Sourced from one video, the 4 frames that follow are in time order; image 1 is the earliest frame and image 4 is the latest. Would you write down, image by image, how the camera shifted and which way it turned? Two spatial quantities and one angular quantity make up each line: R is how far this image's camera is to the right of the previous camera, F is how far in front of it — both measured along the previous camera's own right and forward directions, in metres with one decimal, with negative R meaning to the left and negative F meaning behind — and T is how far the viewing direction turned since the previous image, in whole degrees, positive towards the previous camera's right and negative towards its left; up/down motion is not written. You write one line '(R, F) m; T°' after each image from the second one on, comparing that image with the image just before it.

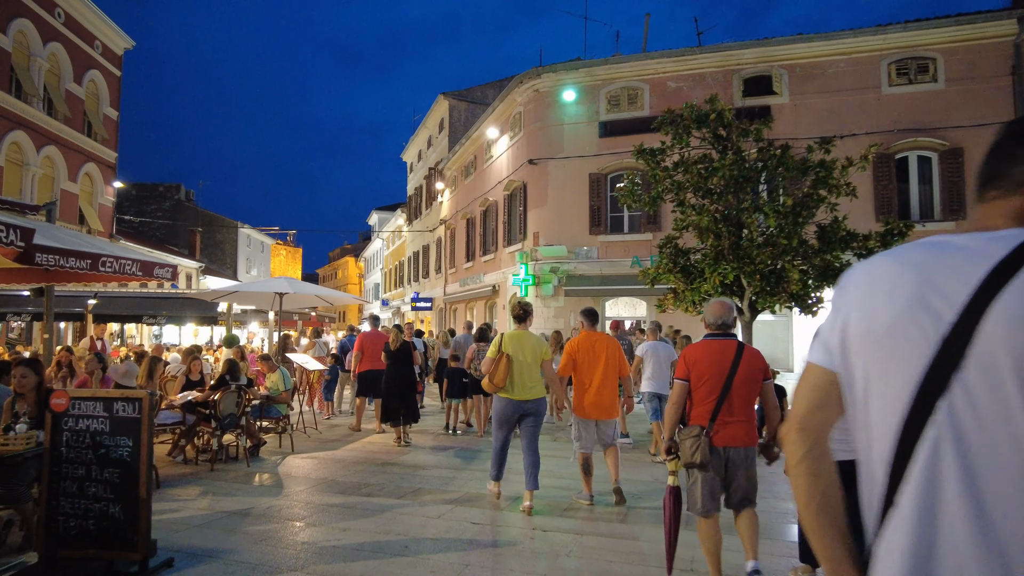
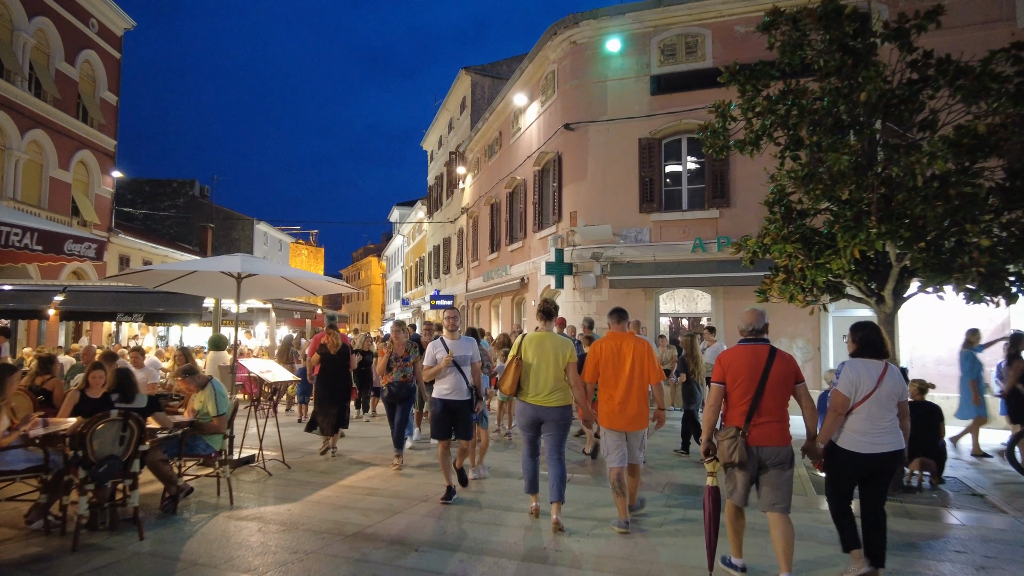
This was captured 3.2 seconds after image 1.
(-0.2, +2.8) m; -2°
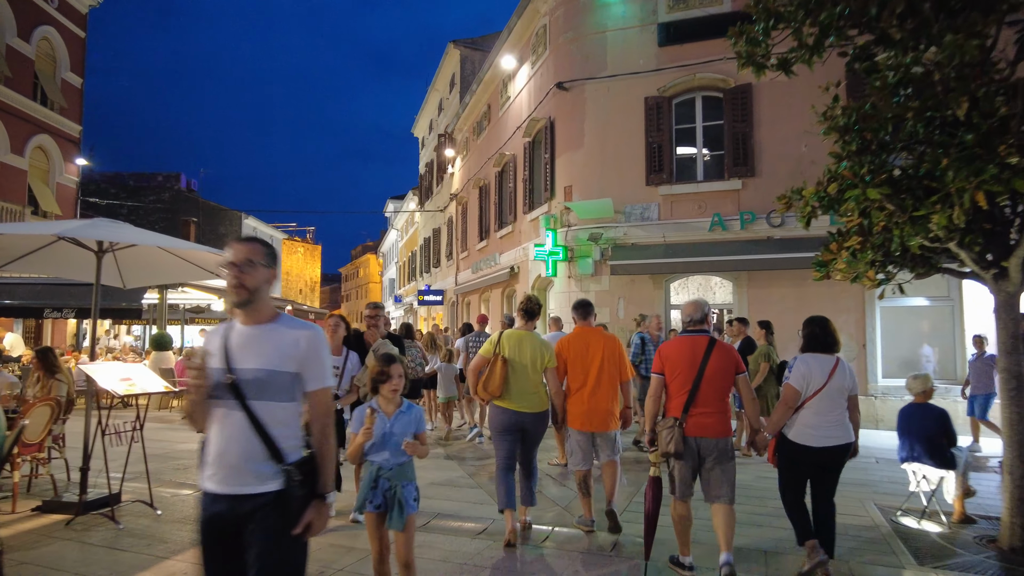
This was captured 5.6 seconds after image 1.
(+0.4, +2.1) m; 0°
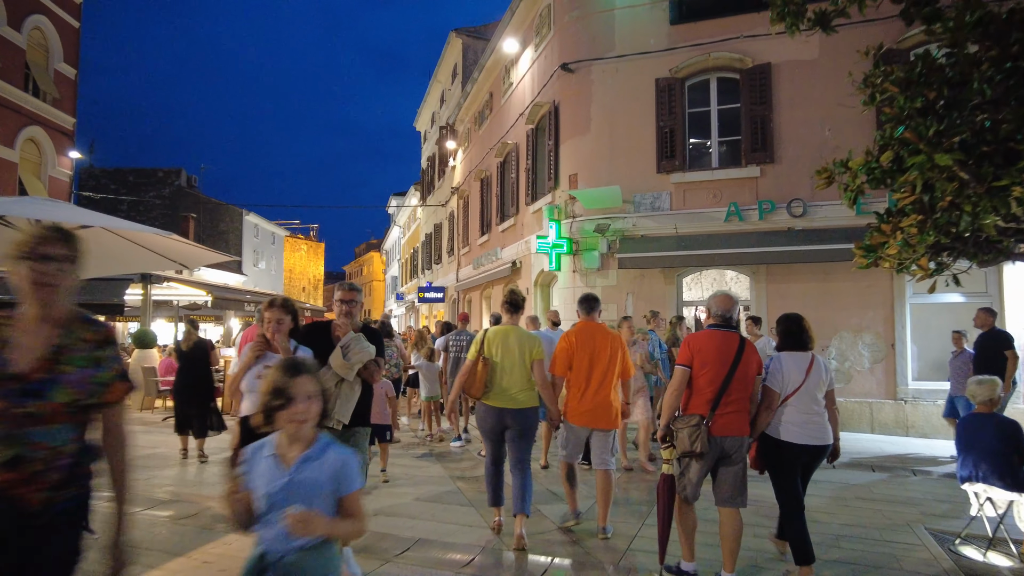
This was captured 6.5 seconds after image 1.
(+0.1, +0.7) m; 0°
